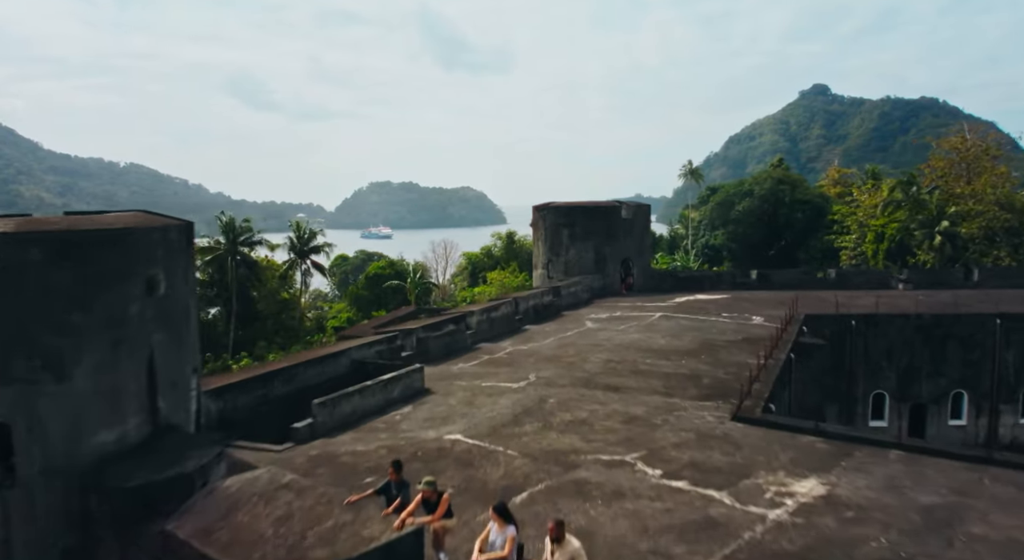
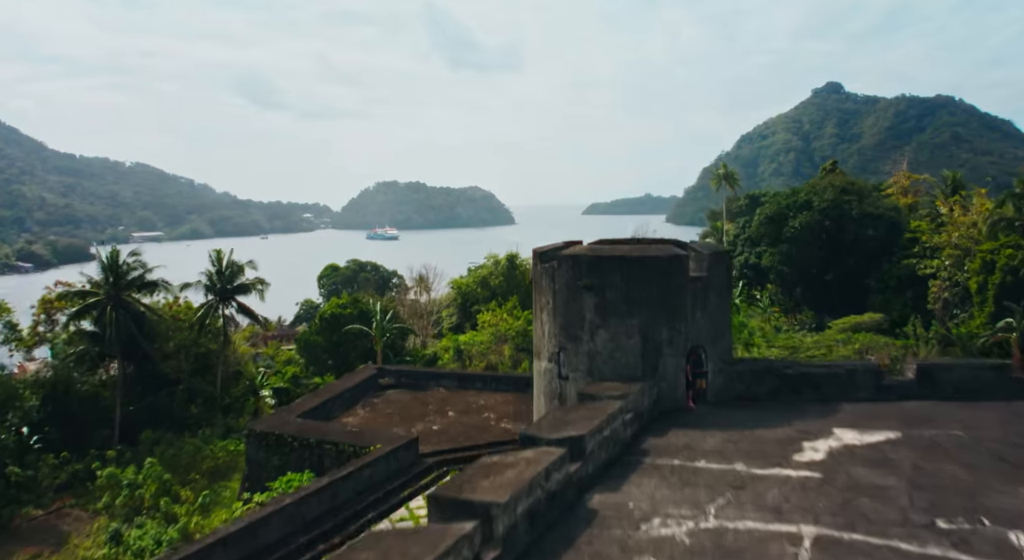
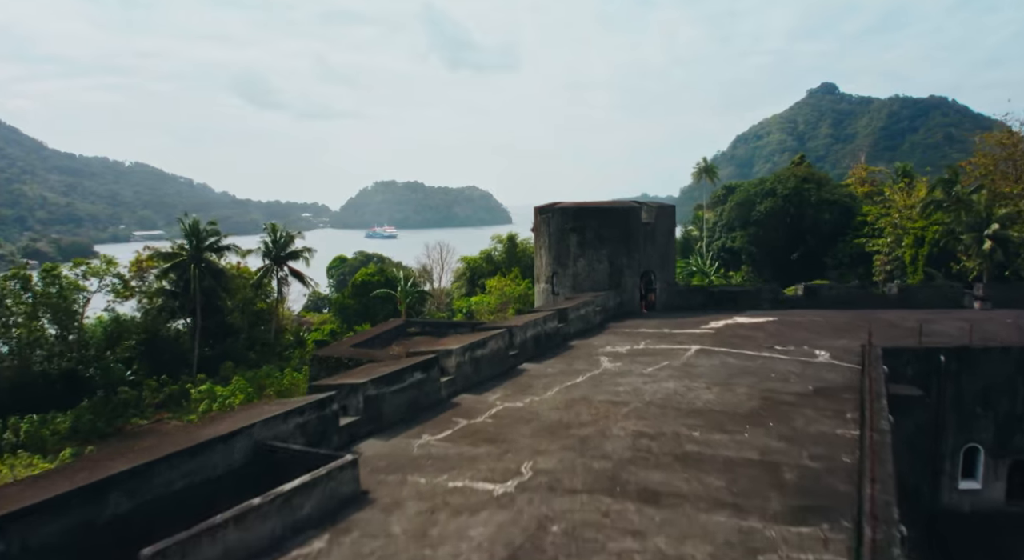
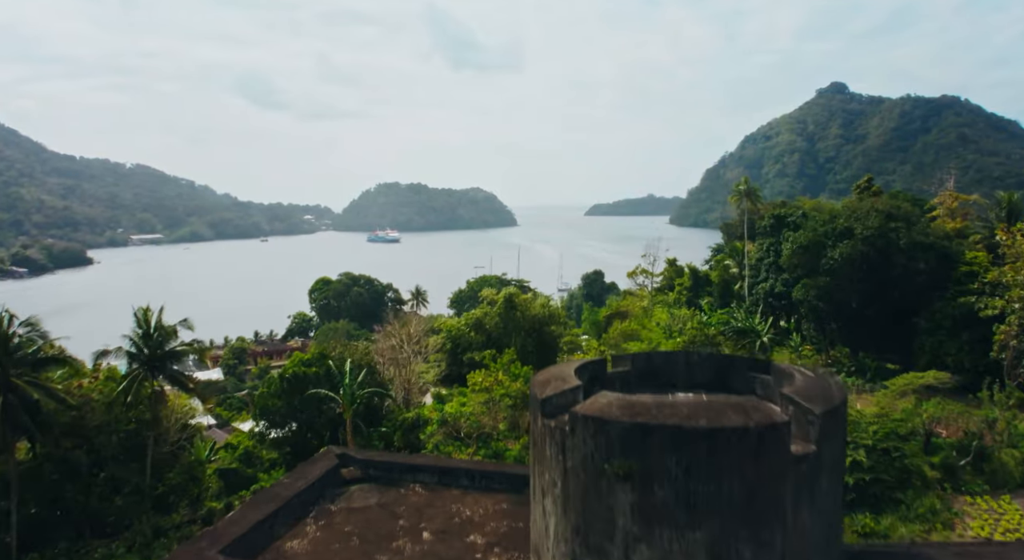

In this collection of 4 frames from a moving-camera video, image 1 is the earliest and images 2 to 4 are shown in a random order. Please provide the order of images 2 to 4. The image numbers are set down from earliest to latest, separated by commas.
3, 2, 4
